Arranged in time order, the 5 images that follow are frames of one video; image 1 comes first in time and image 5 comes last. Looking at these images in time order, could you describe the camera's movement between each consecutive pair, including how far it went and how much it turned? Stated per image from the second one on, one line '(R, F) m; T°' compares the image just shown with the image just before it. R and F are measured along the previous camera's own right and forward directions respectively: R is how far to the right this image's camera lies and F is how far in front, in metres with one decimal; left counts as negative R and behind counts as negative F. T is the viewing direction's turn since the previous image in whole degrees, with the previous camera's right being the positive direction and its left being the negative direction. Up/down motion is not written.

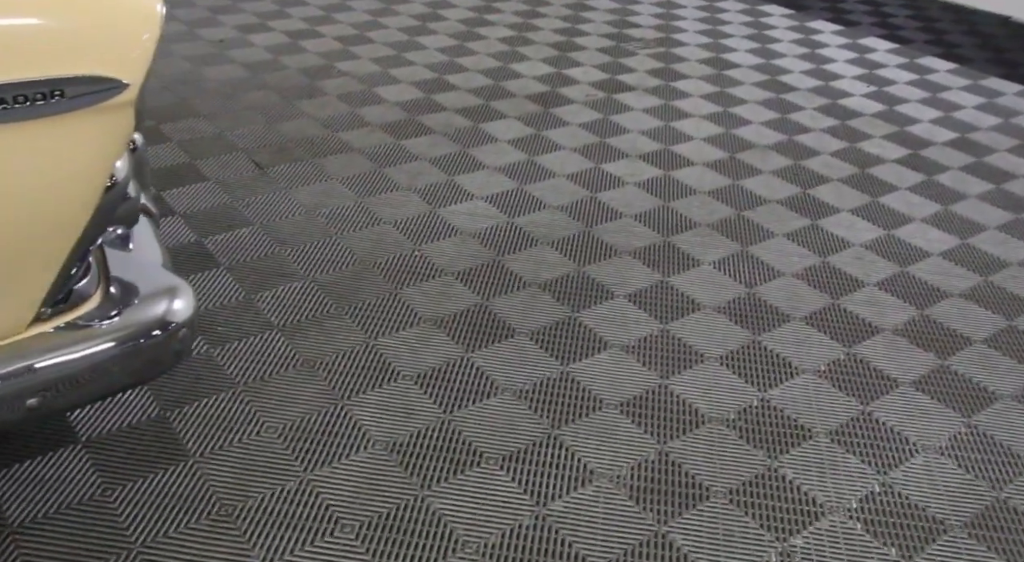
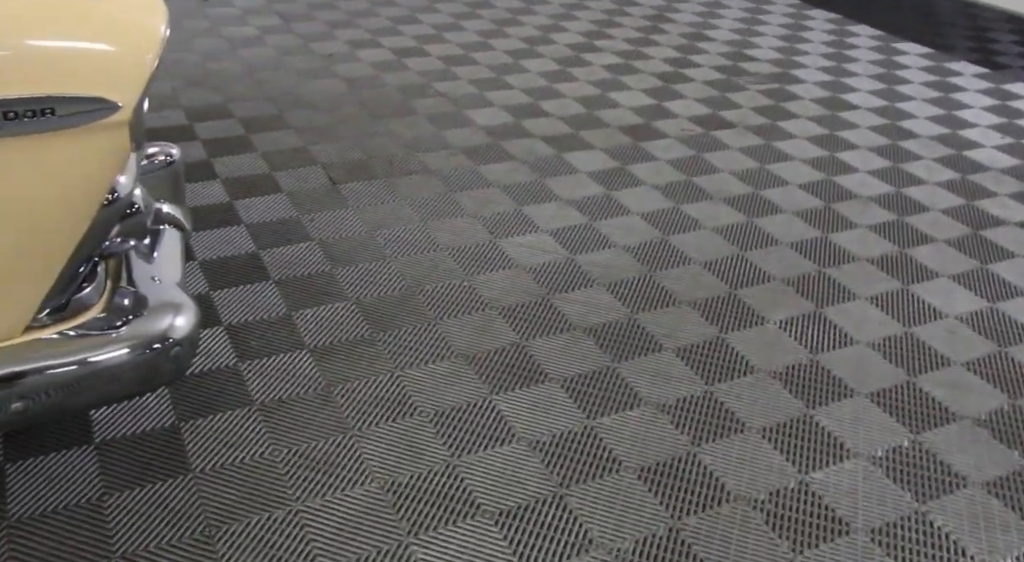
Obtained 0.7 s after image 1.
(+0.3, +0.1) m; -9°
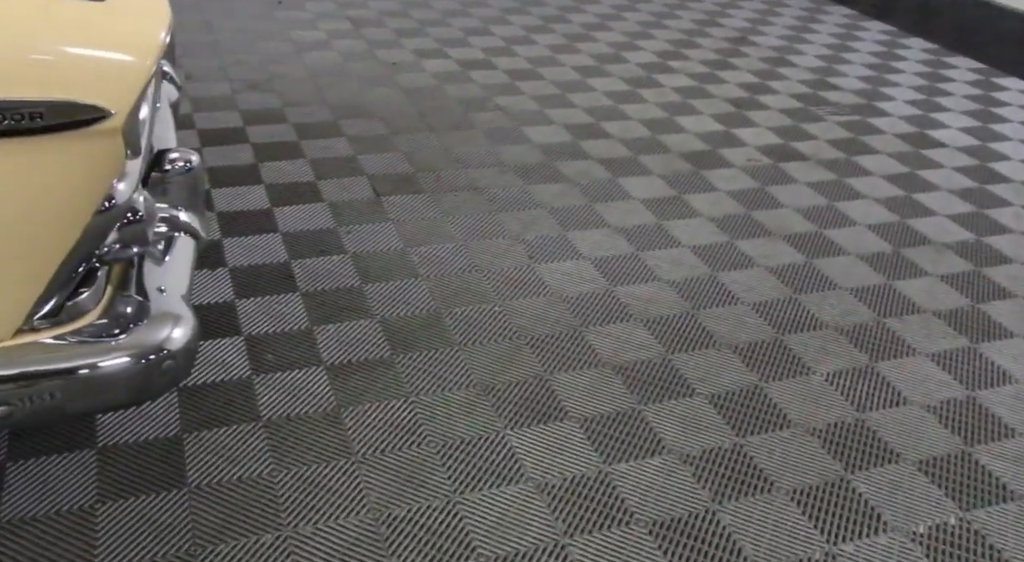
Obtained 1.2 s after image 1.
(+0.1, +0.1) m; -5°
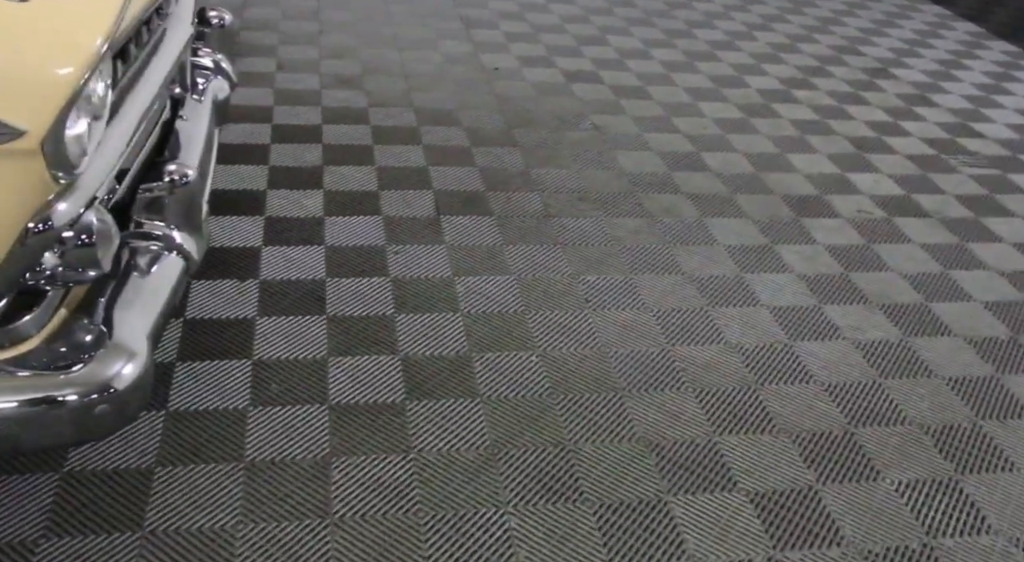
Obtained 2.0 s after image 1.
(+0.2, +0.3) m; -8°
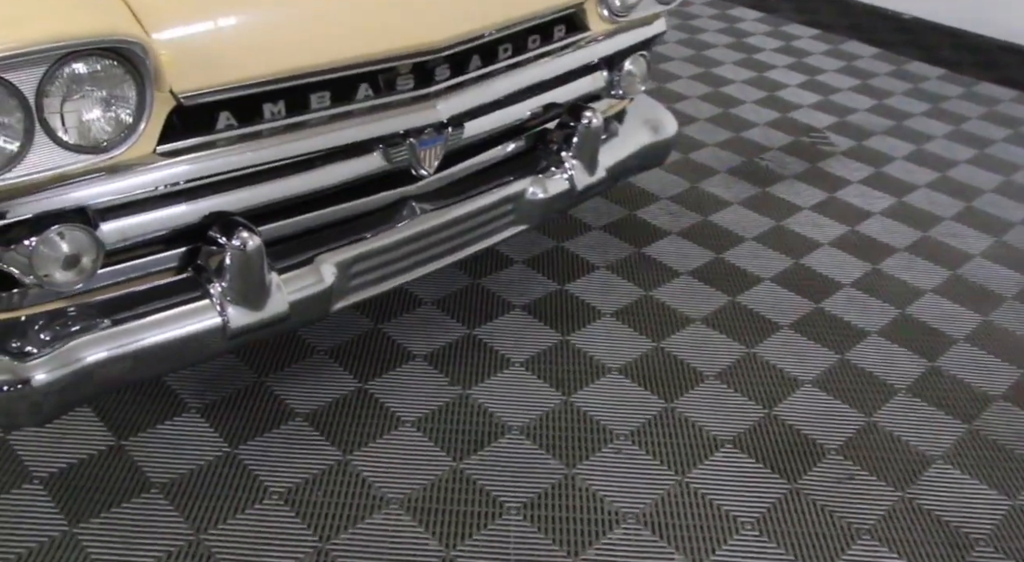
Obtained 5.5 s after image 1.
(+0.9, +1.0) m; -51°
